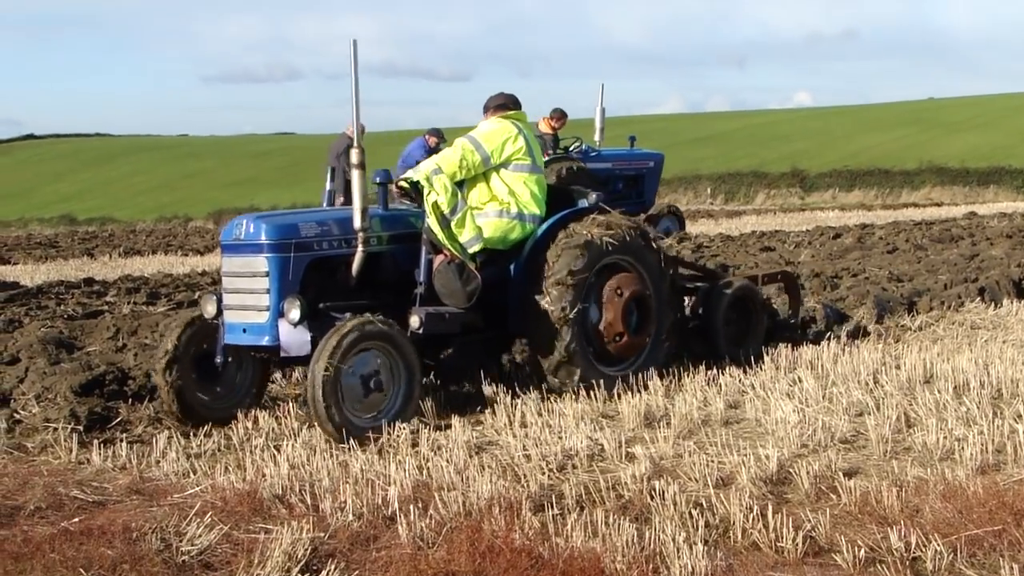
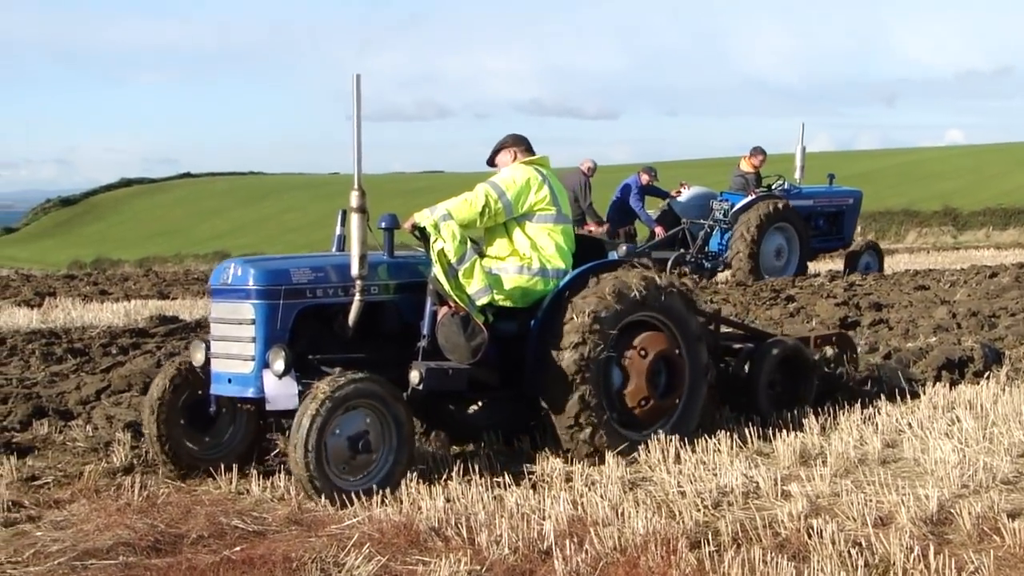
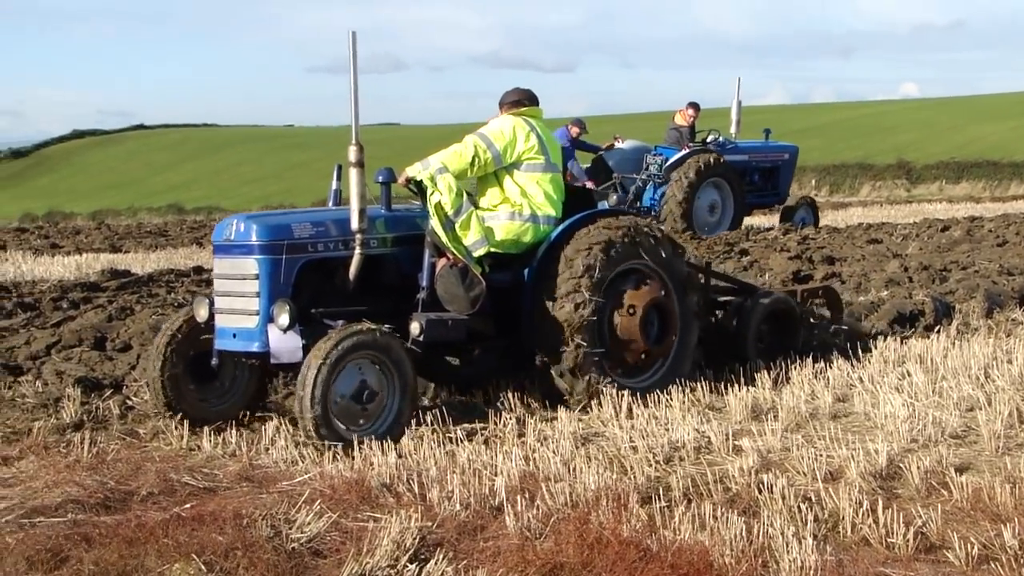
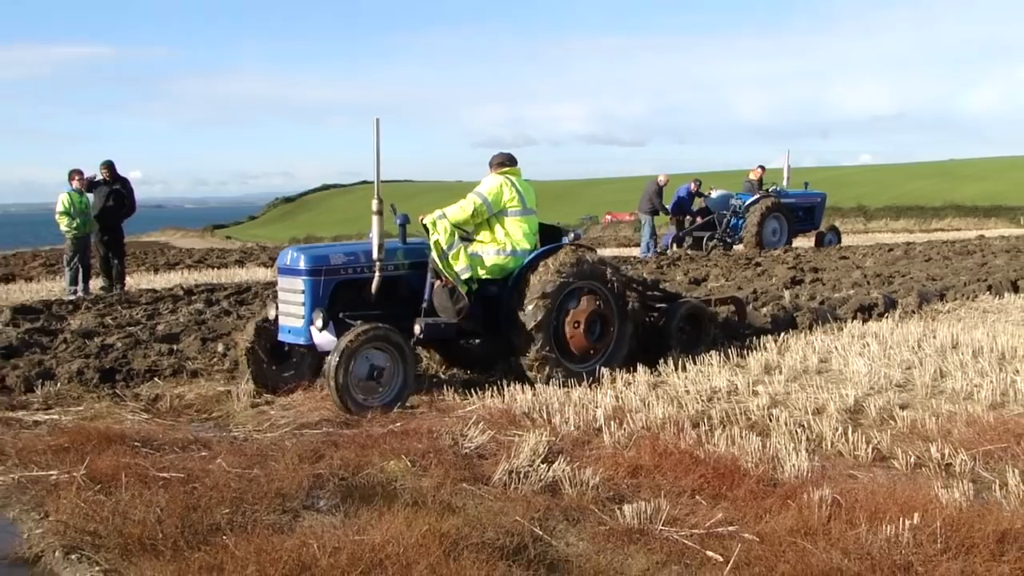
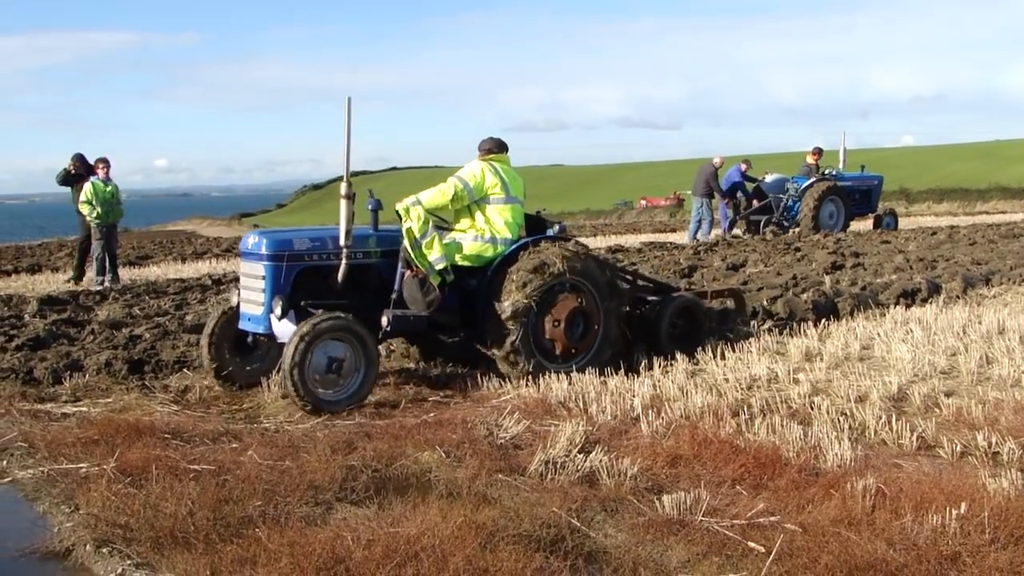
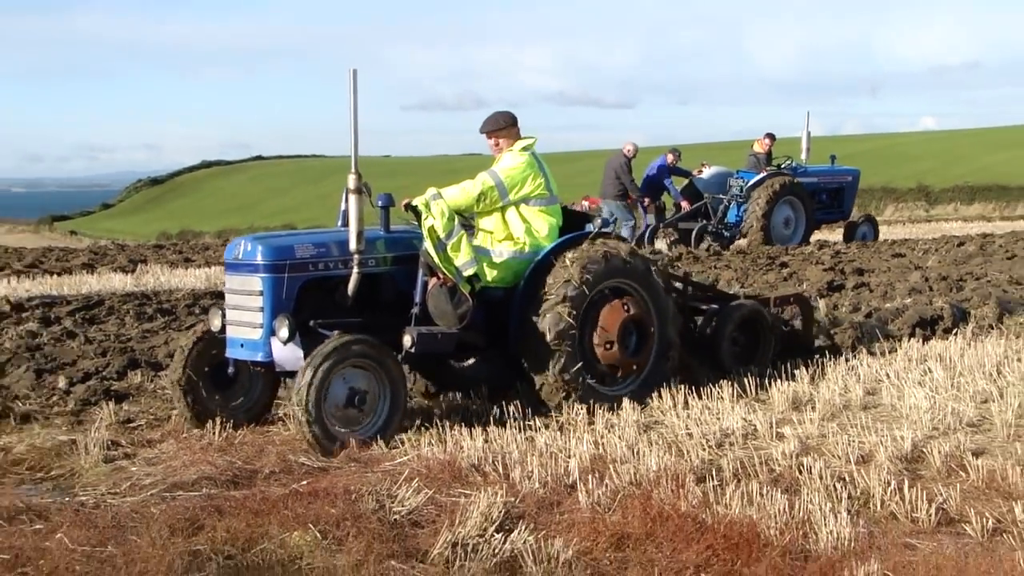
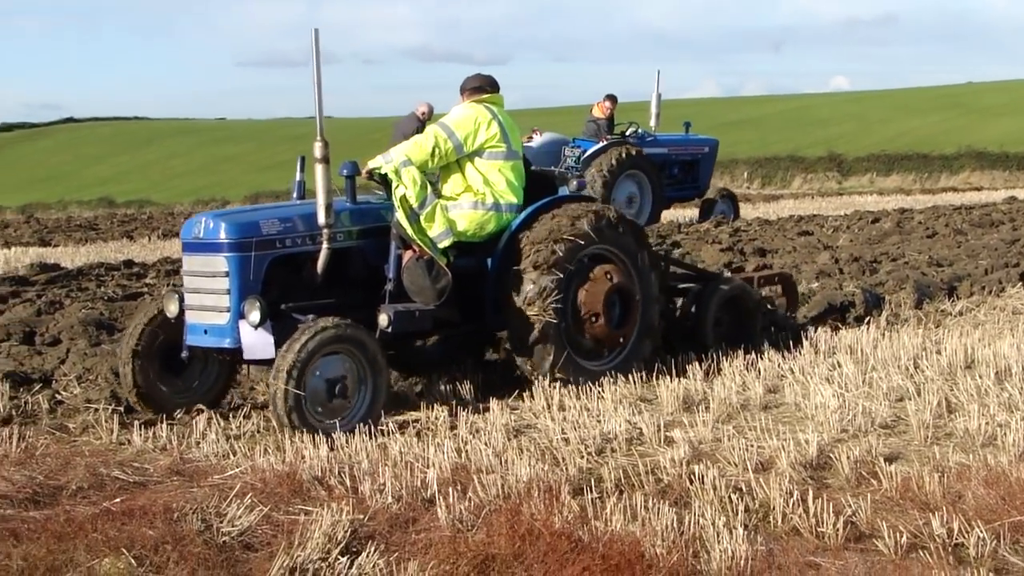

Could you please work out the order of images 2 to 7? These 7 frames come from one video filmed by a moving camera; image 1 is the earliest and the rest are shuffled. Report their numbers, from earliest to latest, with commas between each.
7, 3, 2, 6, 4, 5
